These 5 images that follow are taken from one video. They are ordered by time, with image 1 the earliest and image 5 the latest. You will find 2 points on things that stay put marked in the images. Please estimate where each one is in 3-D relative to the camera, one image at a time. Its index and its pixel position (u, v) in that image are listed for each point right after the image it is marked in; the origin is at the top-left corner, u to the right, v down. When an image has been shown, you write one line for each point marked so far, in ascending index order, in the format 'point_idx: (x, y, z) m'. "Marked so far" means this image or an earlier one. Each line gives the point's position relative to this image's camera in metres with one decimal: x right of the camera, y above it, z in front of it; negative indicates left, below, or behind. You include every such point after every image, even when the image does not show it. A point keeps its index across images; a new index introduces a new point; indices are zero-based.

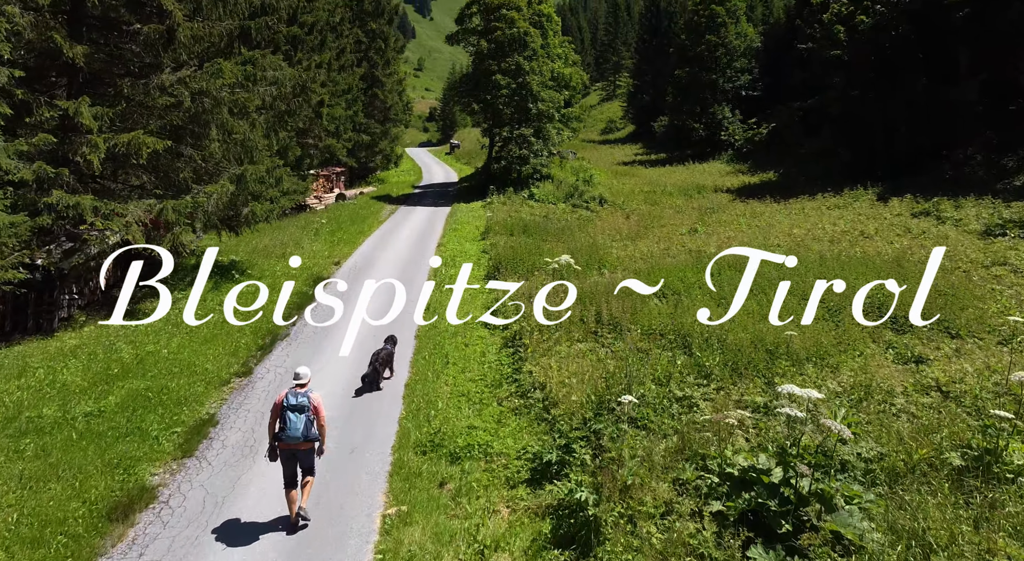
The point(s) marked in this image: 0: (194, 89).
0: (-7.4, +4.4, +17.7) m
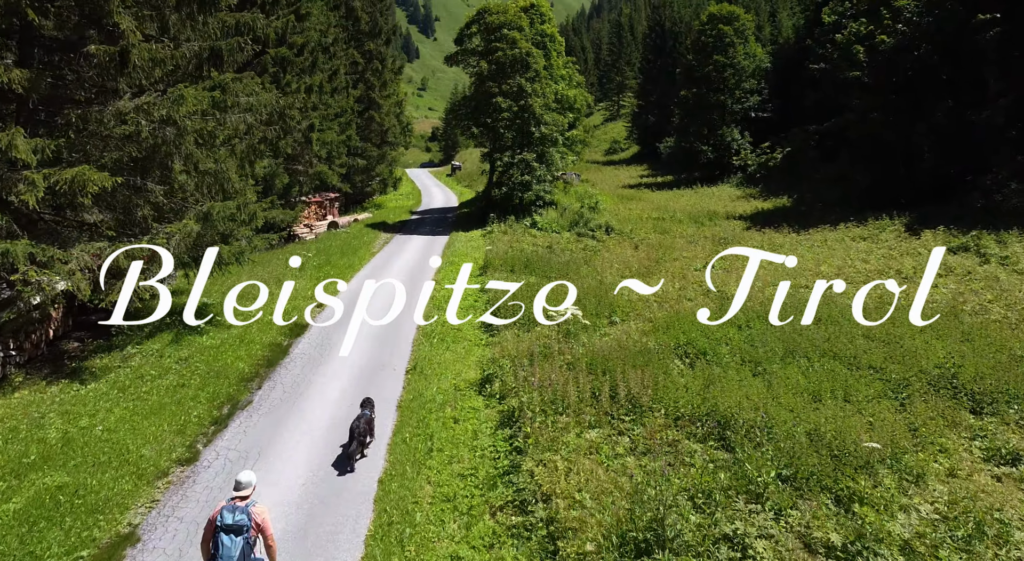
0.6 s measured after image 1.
0: (-7.4, +3.4, +15.8) m
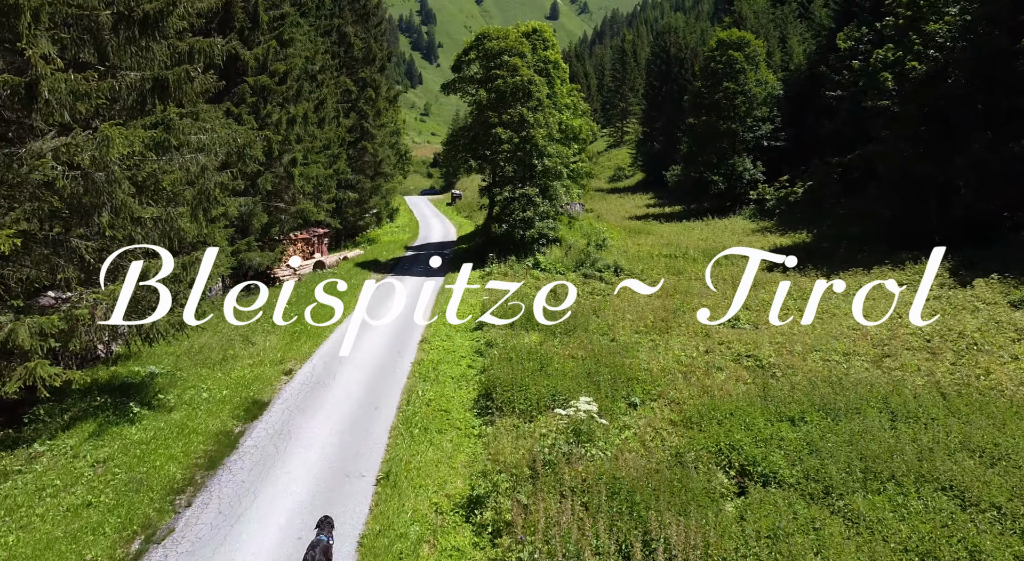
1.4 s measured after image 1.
0: (-7.4, +2.1, +13.2) m
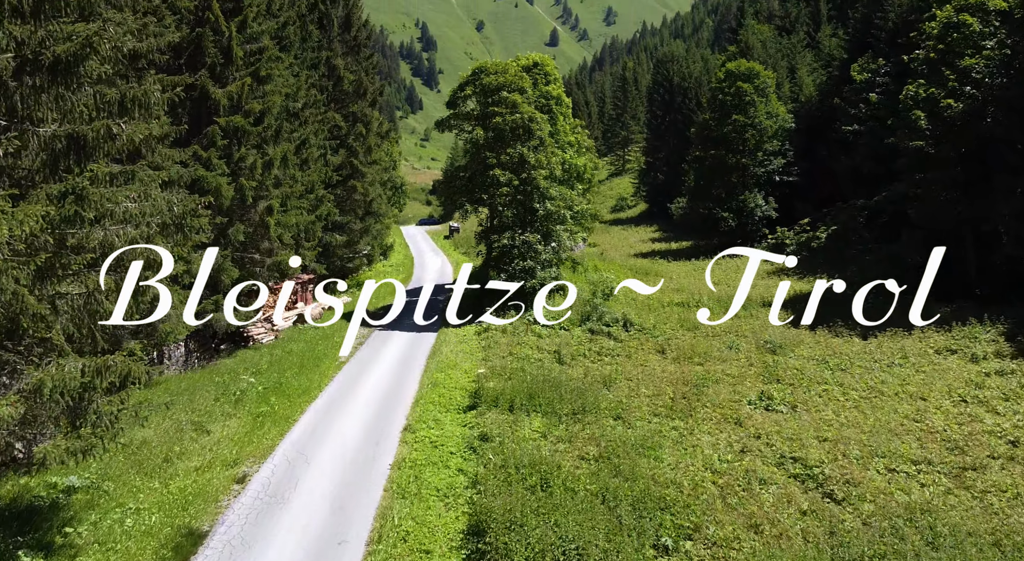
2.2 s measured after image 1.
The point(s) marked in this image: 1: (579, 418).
0: (-7.4, +0.5, +10.4) m
1: (+1.6, -3.3, +18.7) m
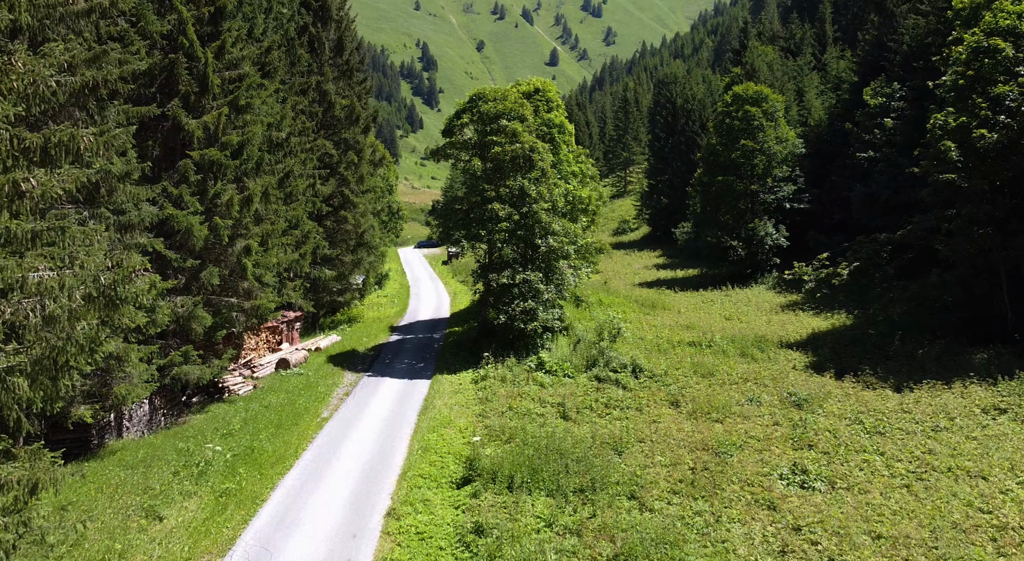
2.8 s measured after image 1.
0: (-7.4, -0.5, +8.2) m
1: (+1.5, -4.5, +16.5) m
